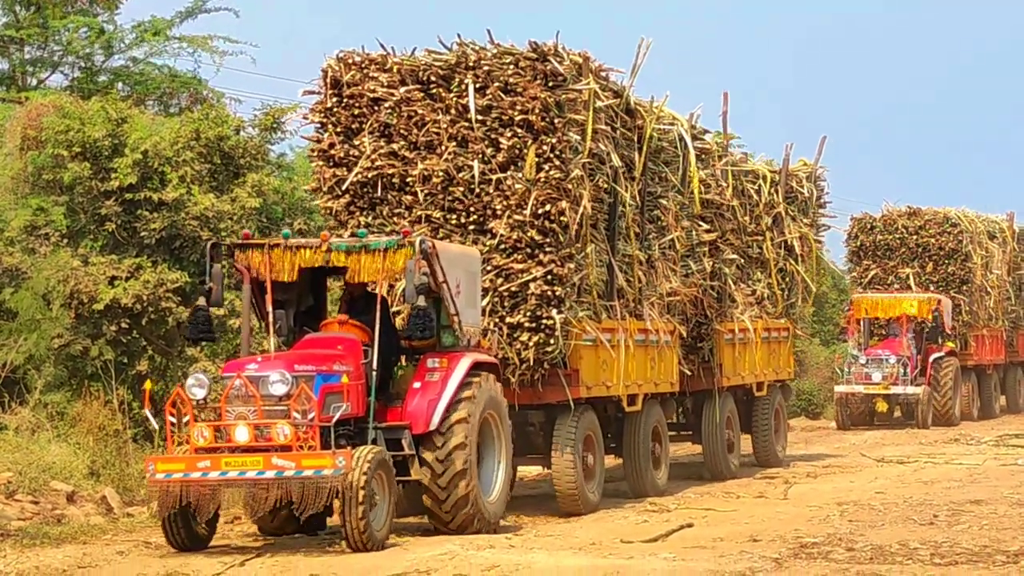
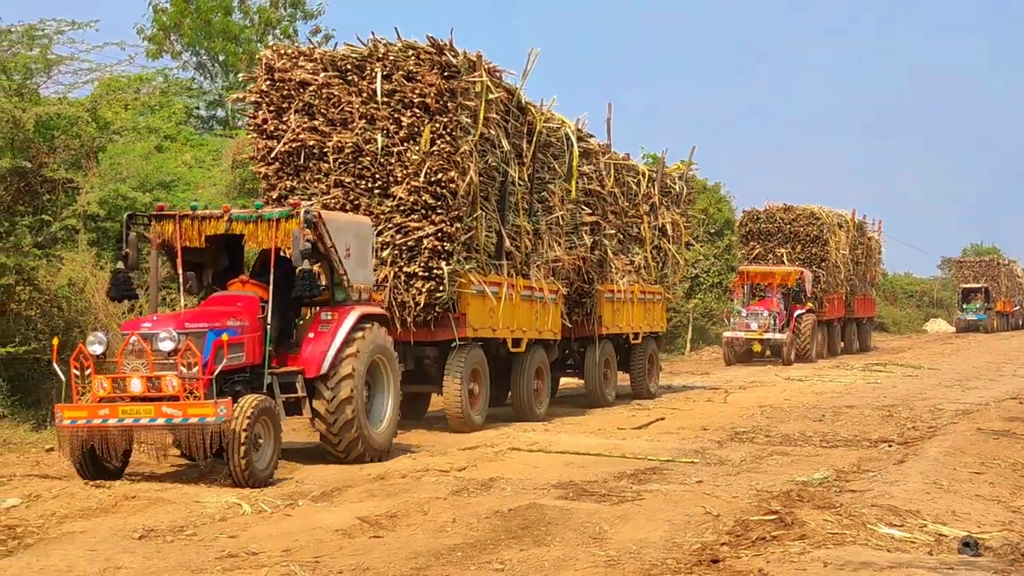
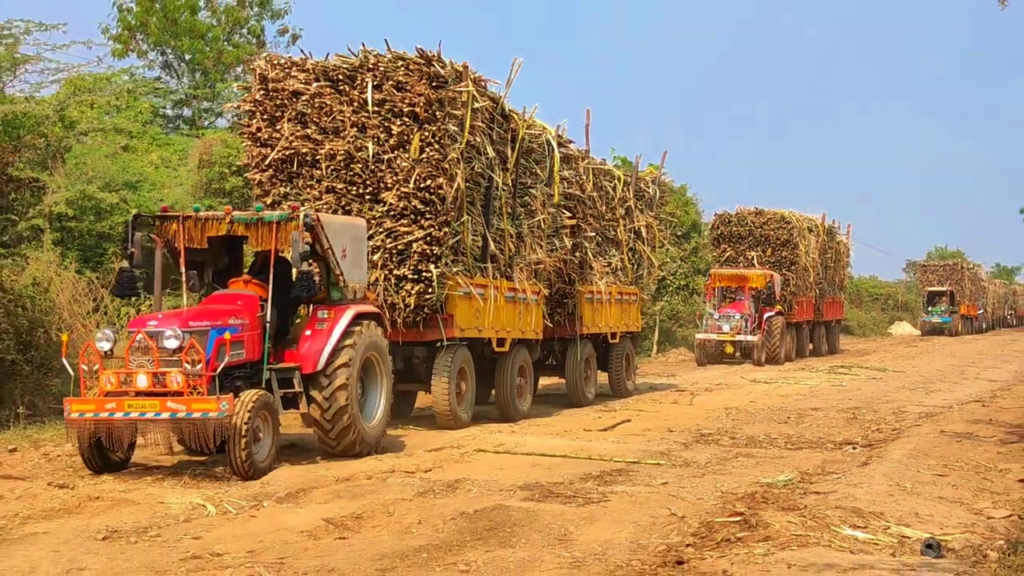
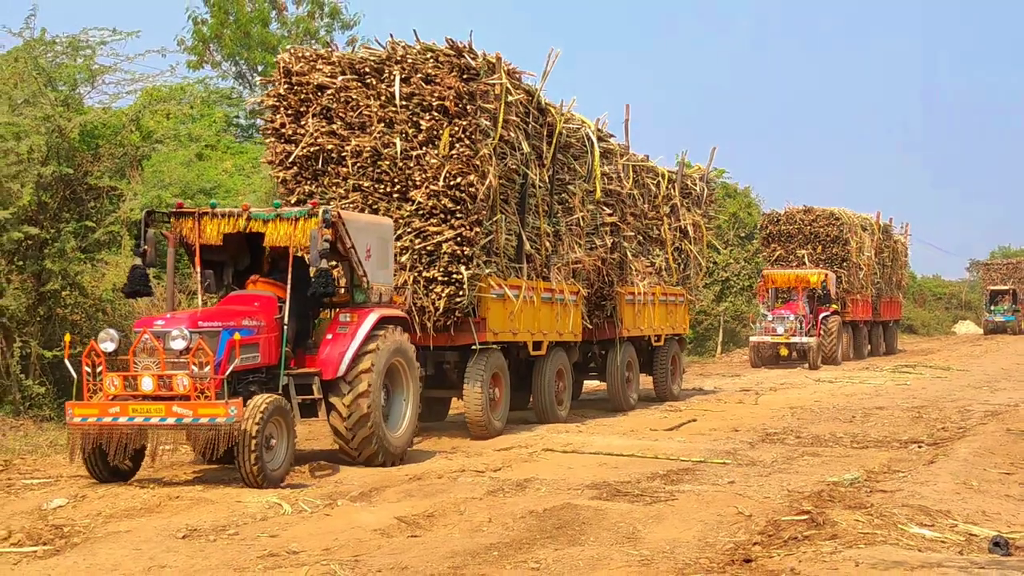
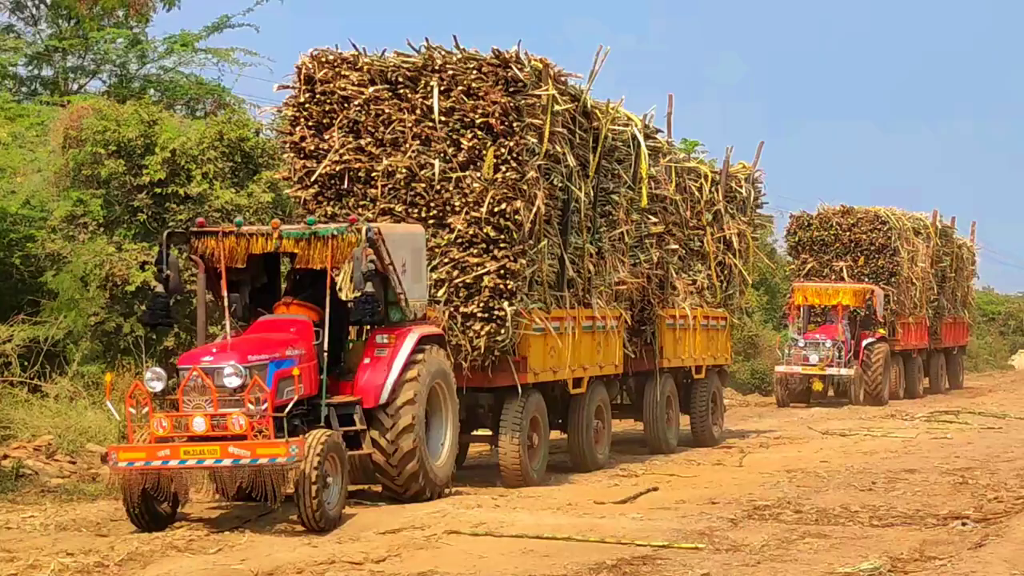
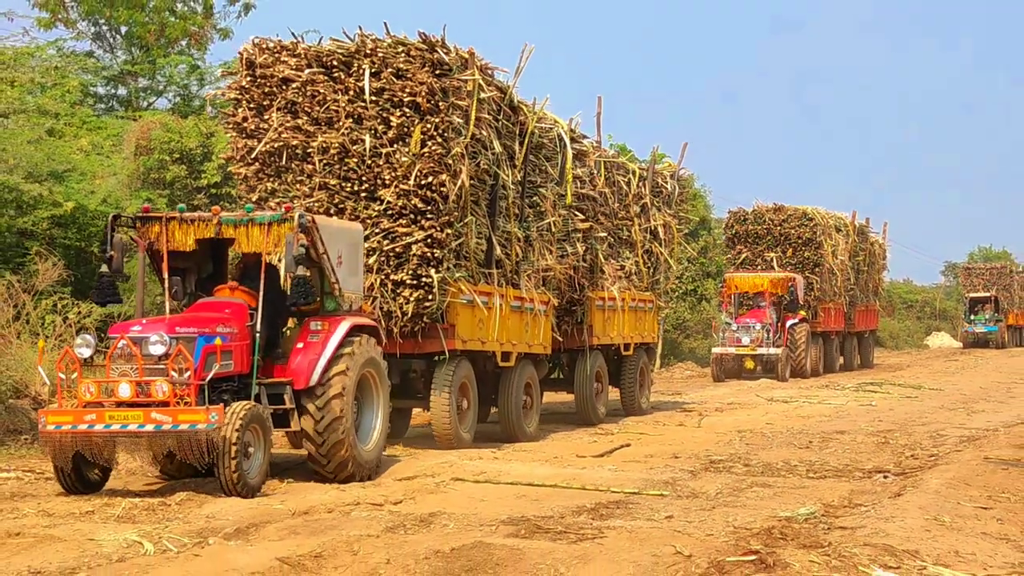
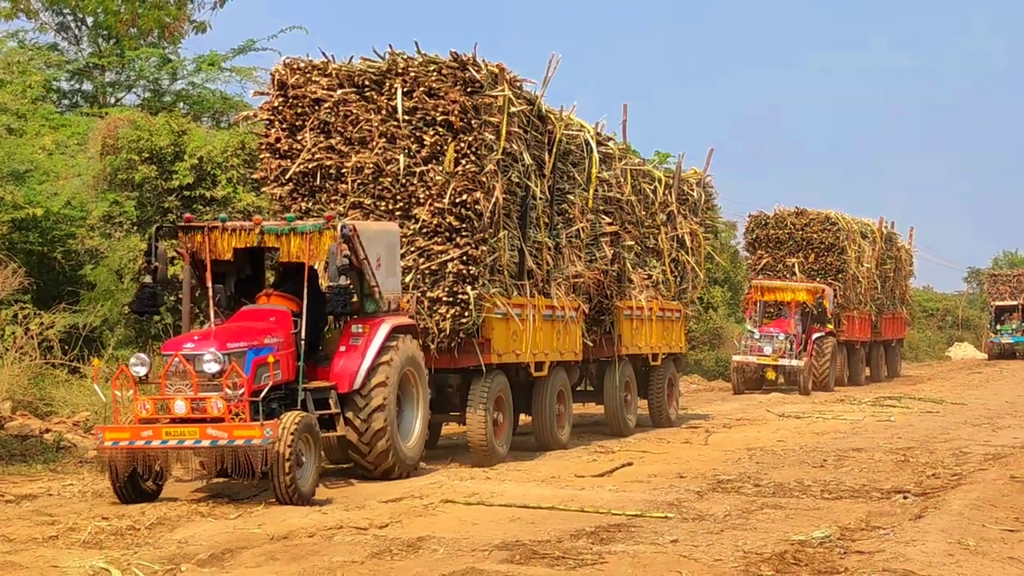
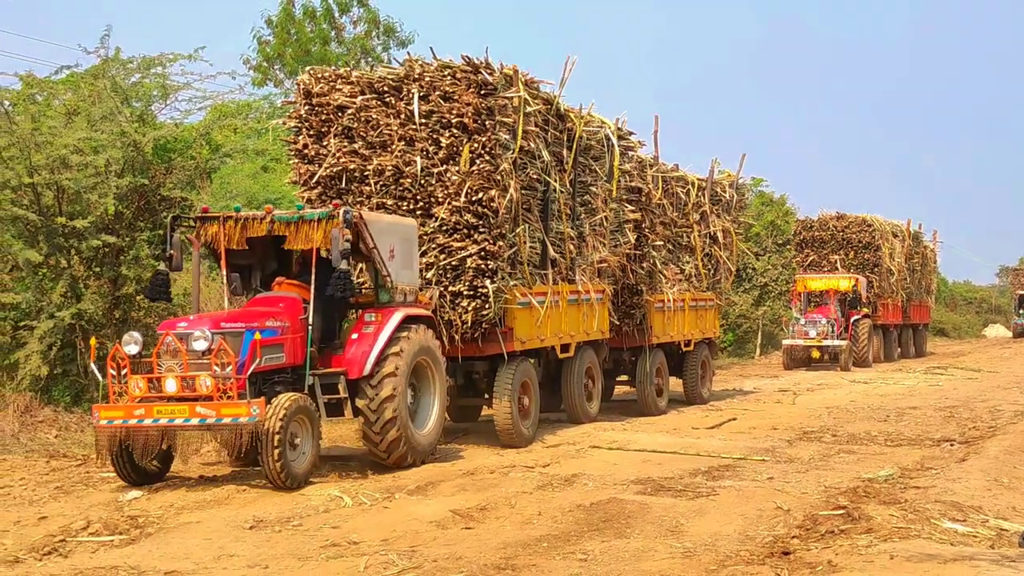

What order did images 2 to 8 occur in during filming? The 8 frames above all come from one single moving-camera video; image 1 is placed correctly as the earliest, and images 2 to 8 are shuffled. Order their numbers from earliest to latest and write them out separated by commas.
5, 7, 6, 3, 2, 4, 8
